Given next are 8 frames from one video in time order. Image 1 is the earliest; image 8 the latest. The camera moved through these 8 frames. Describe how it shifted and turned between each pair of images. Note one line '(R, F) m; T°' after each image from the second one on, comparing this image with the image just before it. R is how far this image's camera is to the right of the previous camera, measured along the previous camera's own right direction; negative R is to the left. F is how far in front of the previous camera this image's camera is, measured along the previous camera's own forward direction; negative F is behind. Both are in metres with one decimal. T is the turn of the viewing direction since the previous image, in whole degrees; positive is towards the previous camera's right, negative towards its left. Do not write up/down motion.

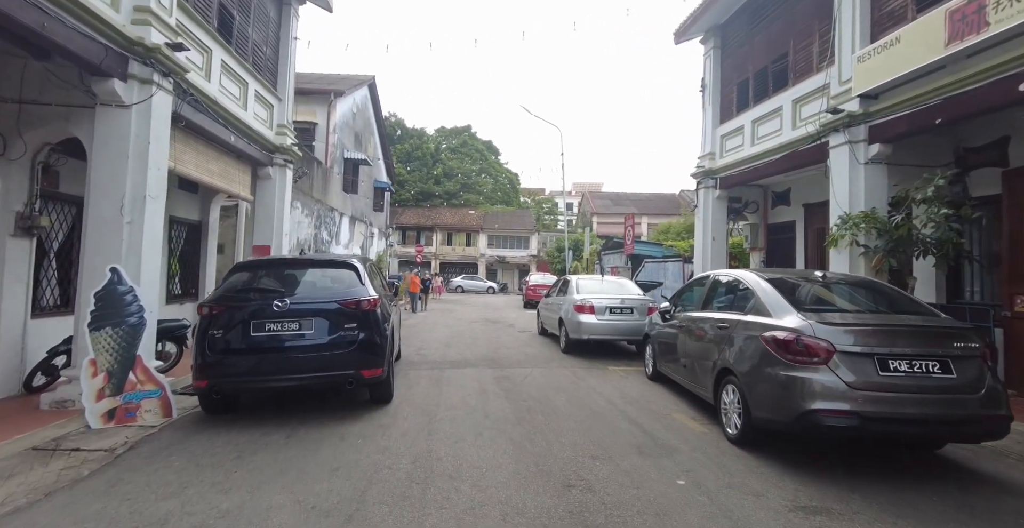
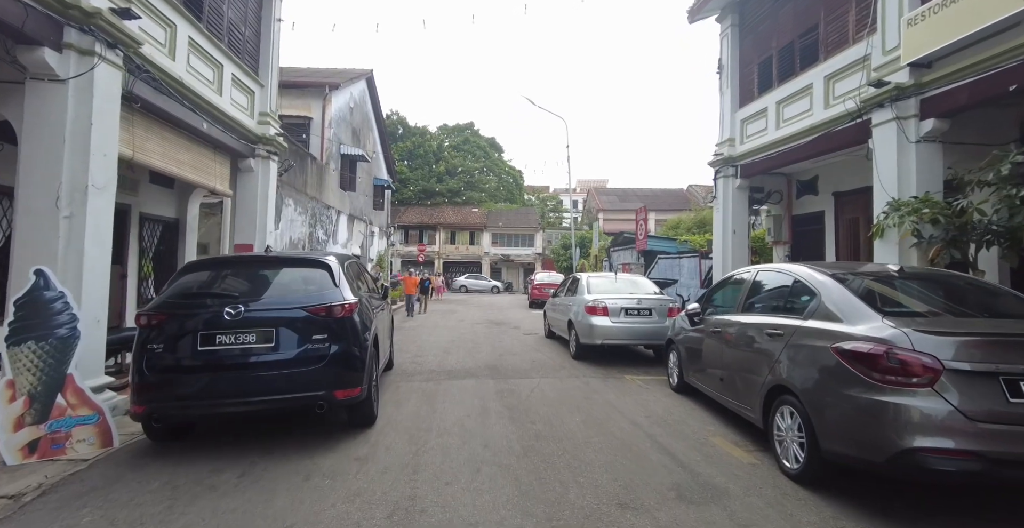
(0.0, +0.9) m; -1°
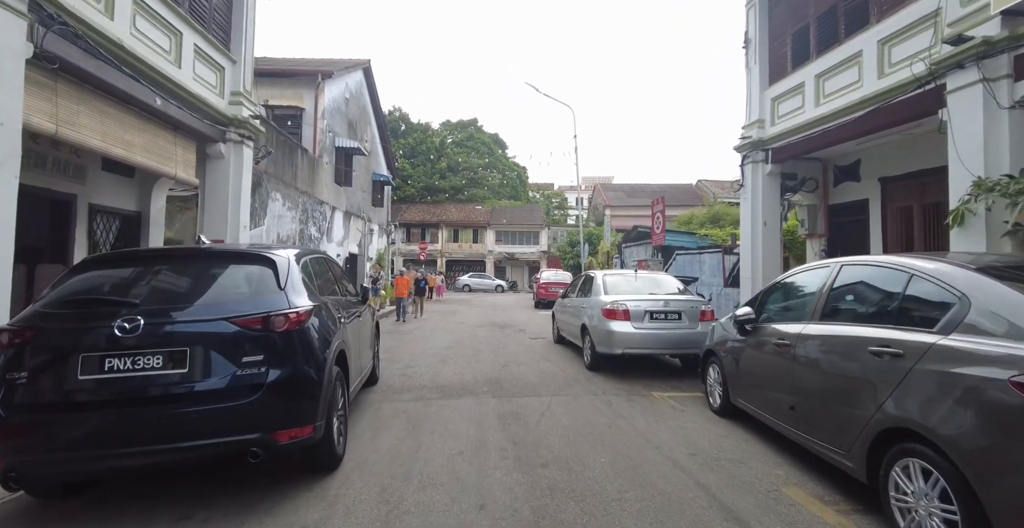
(0.0, +1.2) m; -1°
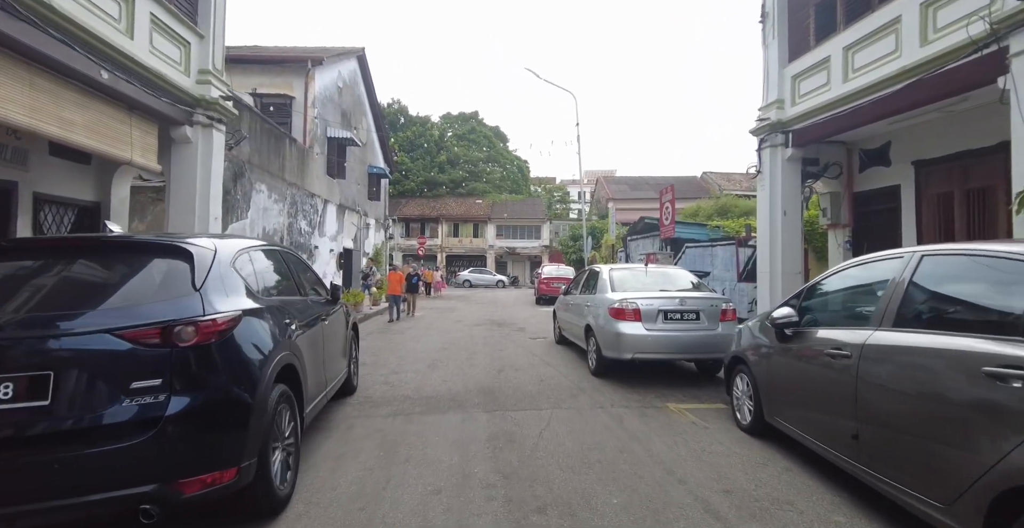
(+0.1, +0.8) m; 0°
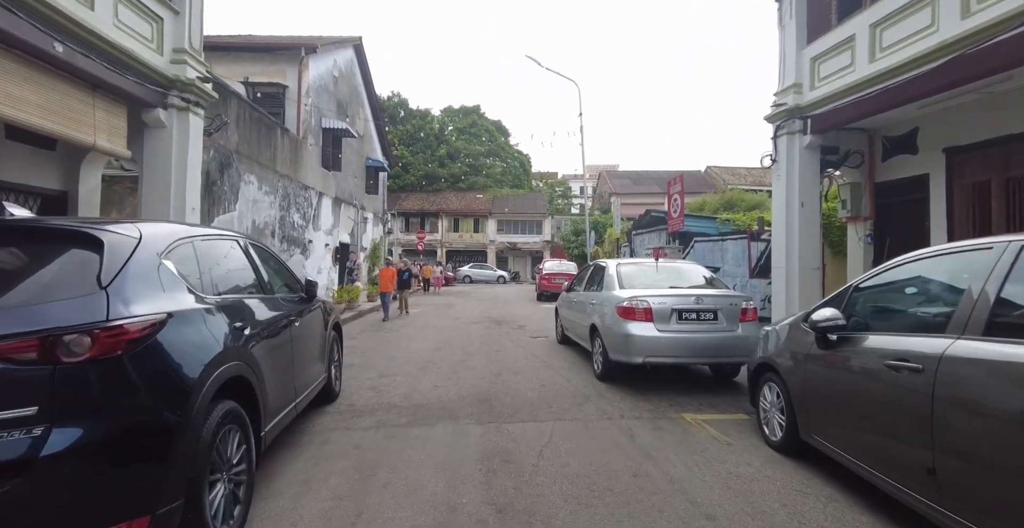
(0.0, +0.6) m; 0°
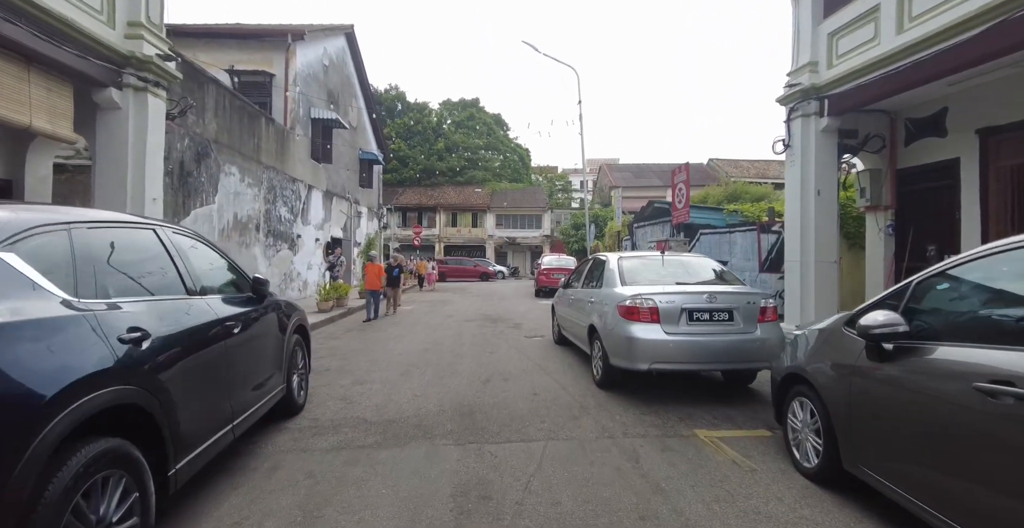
(+0.1, +0.7) m; 0°
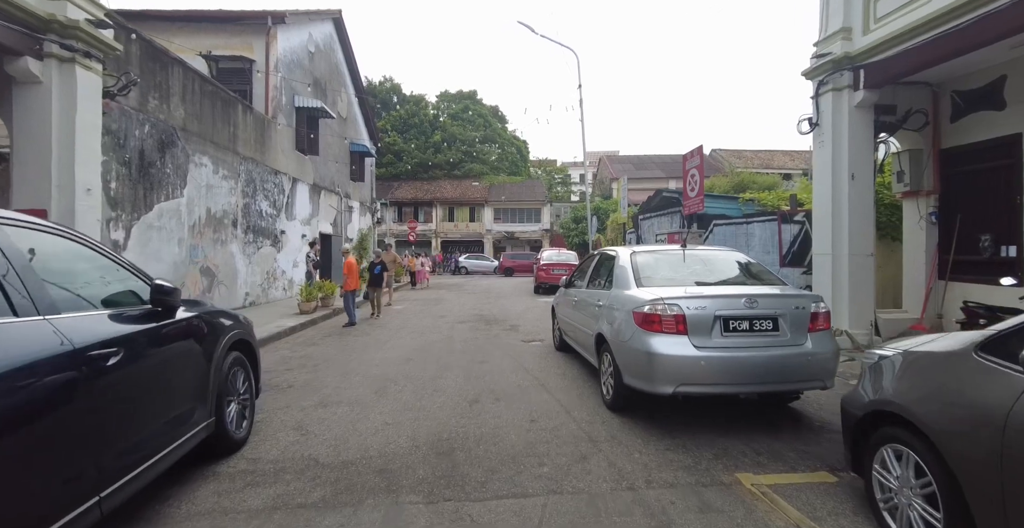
(+0.1, +1.0) m; 0°
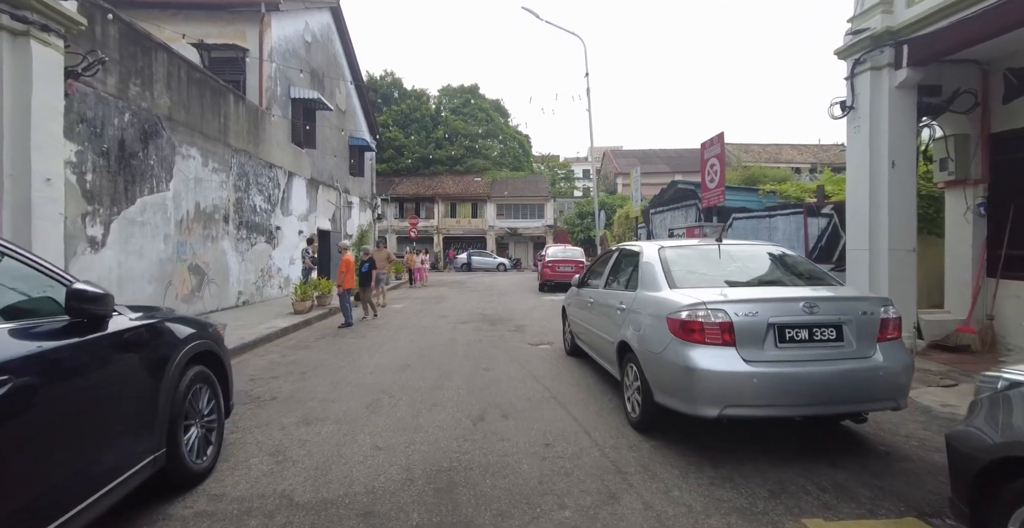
(-0.1, +0.6) m; 0°
